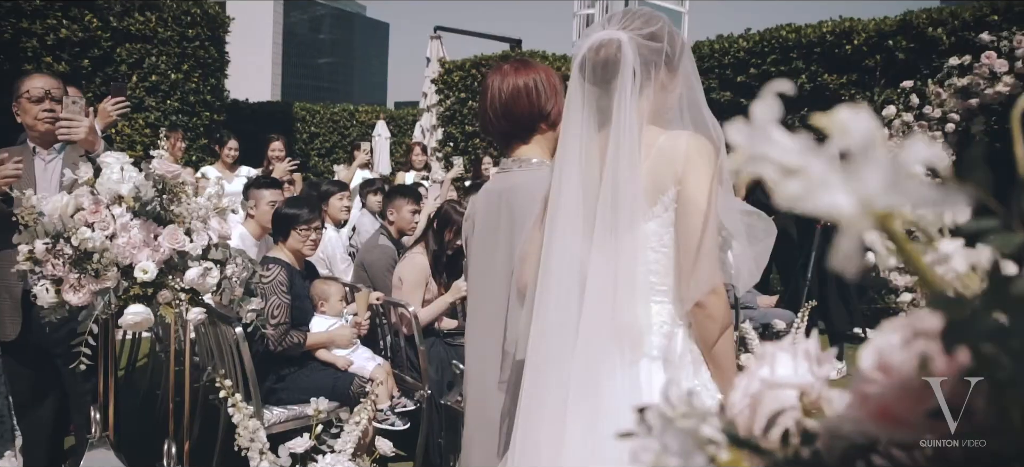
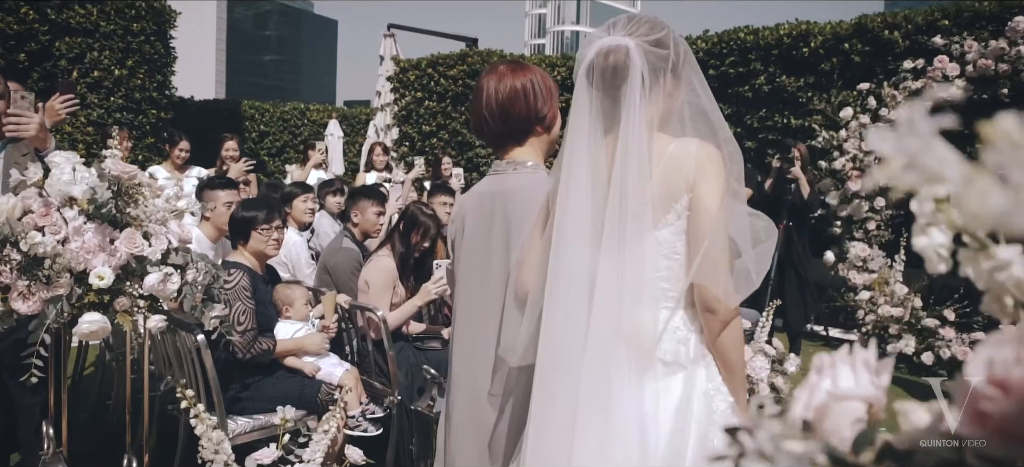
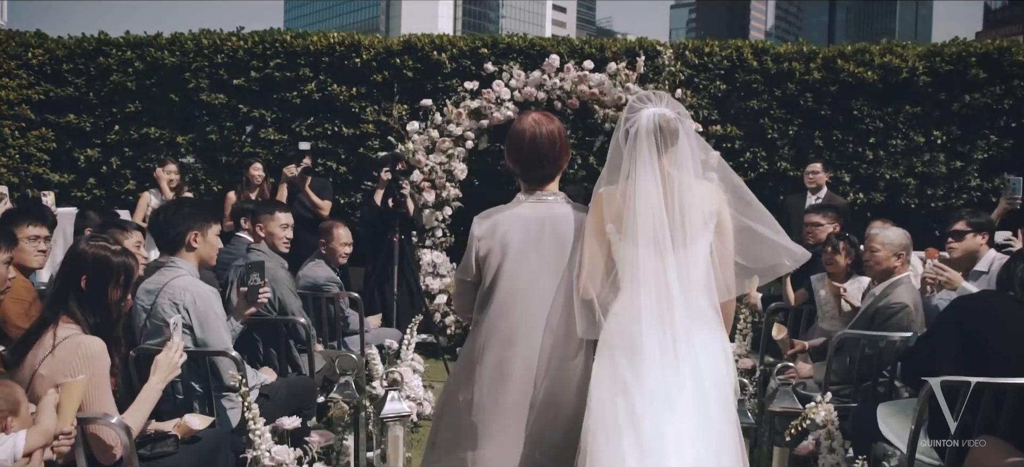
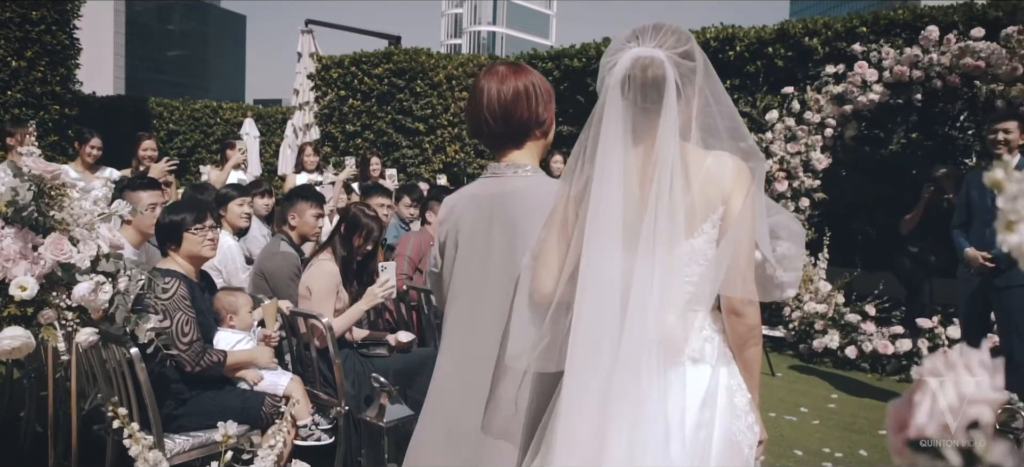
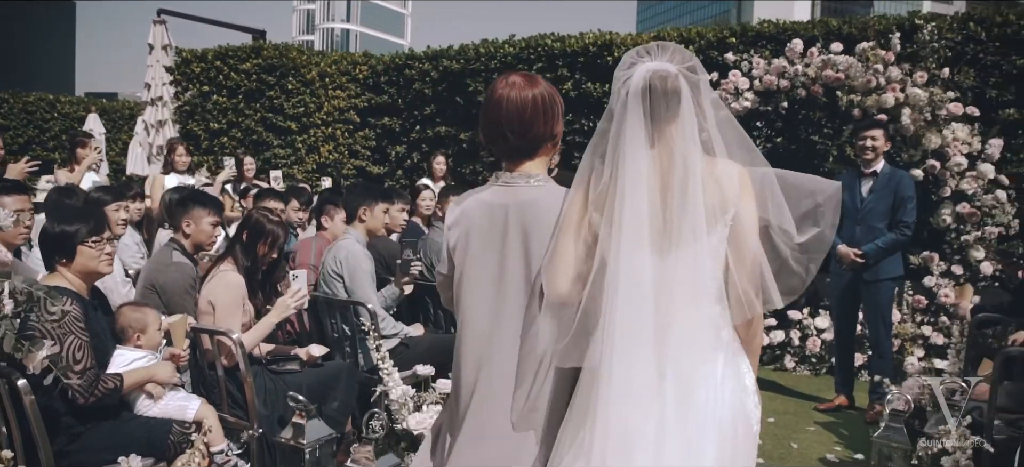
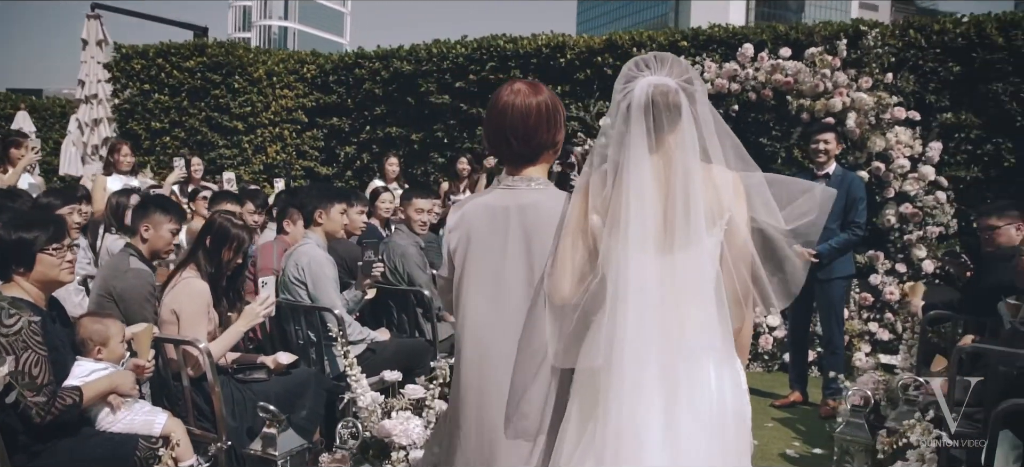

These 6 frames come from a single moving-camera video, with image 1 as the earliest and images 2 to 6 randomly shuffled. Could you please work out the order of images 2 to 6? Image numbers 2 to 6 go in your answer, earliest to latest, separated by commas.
2, 4, 5, 6, 3
